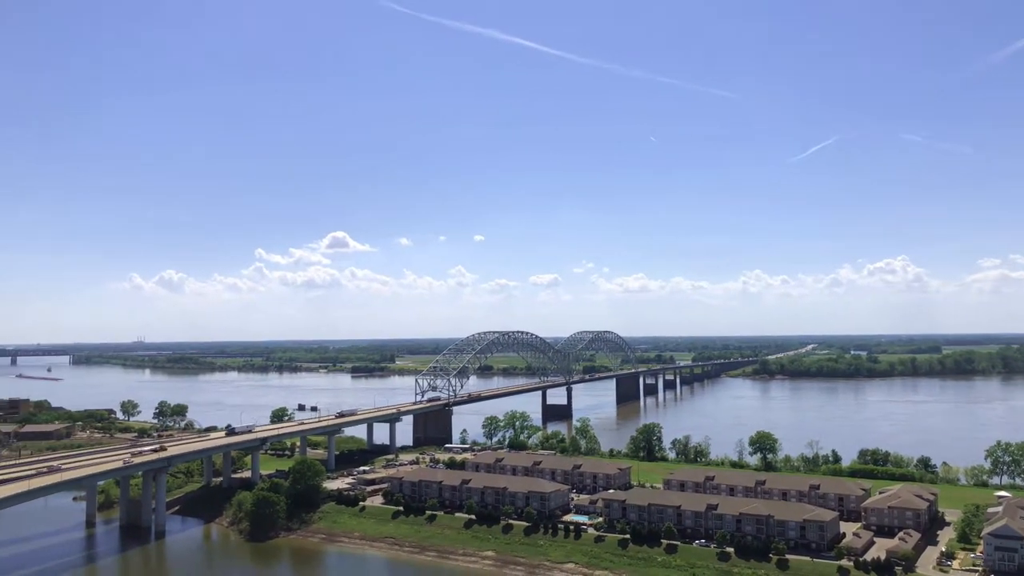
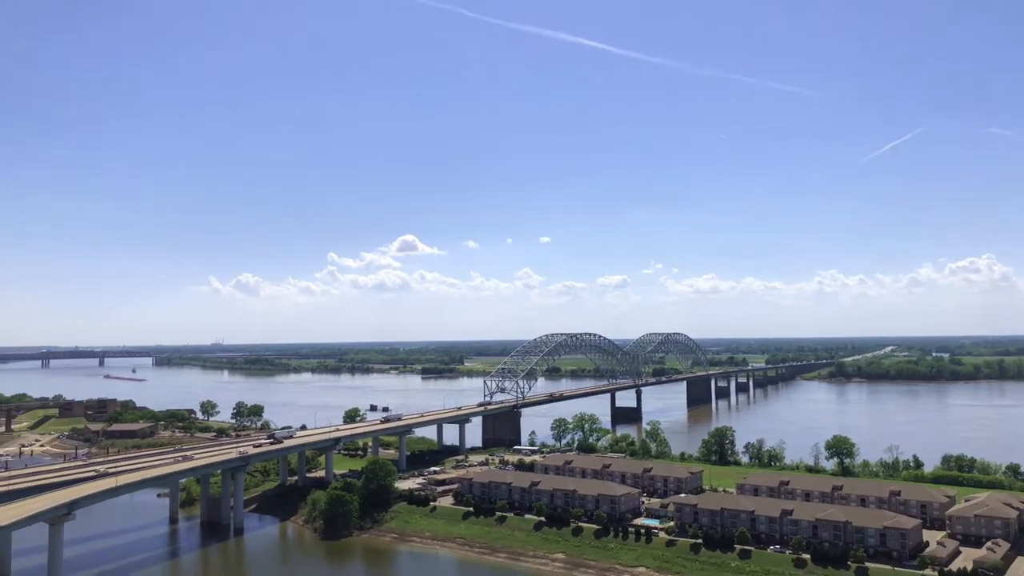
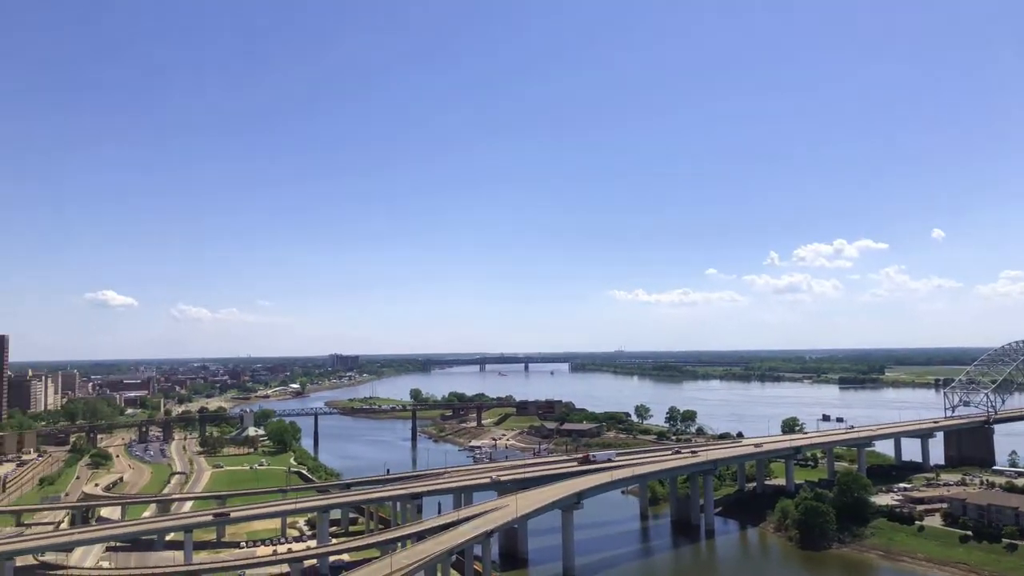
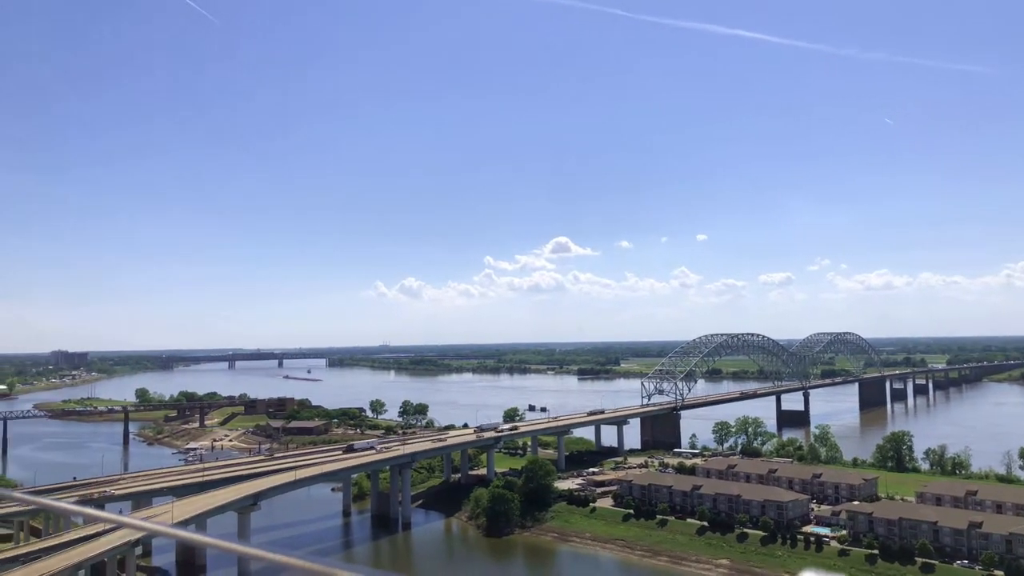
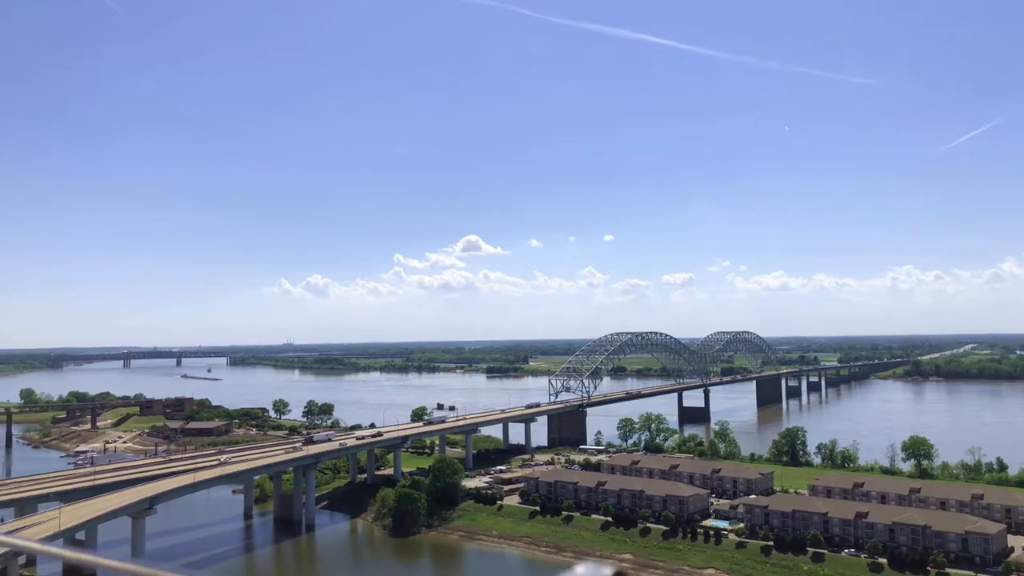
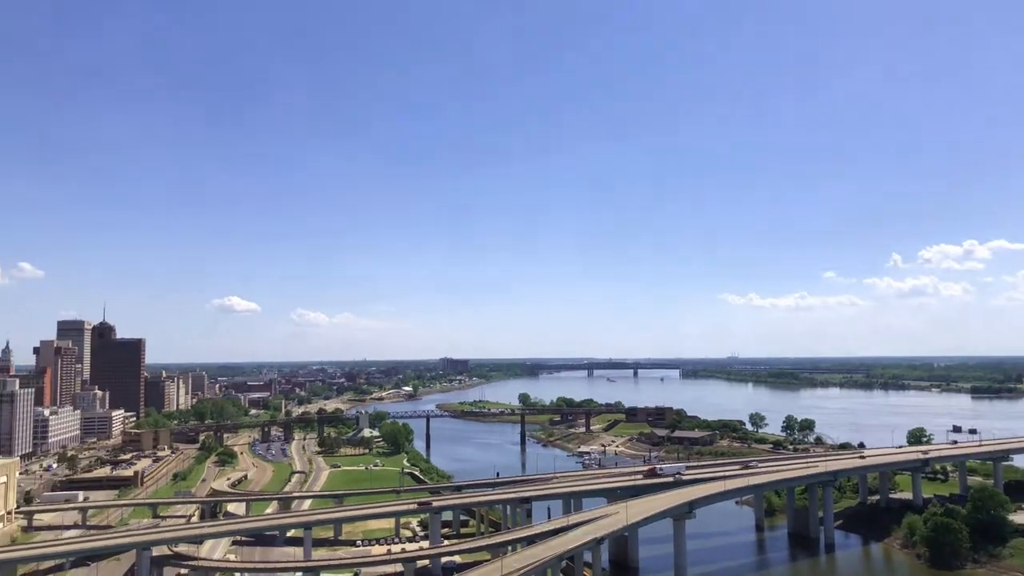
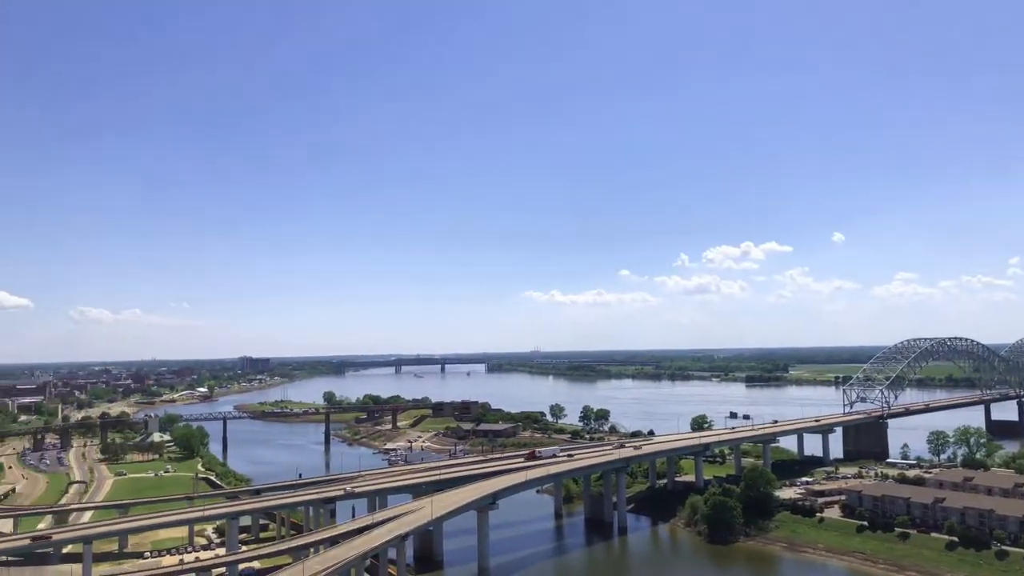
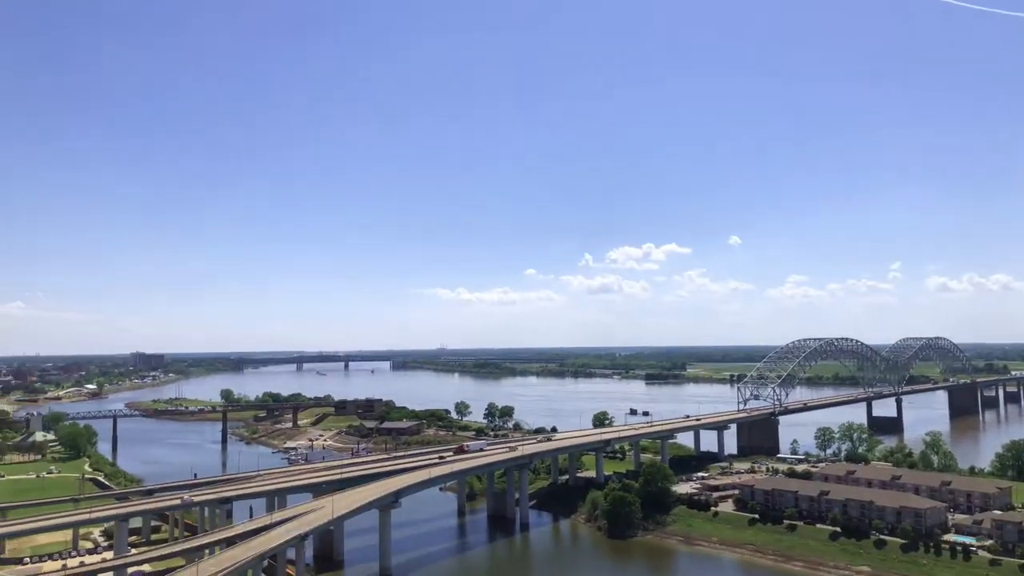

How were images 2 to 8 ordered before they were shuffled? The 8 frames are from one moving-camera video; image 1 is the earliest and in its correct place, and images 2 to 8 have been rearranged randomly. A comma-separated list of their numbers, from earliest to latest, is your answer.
2, 5, 4, 8, 7, 3, 6
